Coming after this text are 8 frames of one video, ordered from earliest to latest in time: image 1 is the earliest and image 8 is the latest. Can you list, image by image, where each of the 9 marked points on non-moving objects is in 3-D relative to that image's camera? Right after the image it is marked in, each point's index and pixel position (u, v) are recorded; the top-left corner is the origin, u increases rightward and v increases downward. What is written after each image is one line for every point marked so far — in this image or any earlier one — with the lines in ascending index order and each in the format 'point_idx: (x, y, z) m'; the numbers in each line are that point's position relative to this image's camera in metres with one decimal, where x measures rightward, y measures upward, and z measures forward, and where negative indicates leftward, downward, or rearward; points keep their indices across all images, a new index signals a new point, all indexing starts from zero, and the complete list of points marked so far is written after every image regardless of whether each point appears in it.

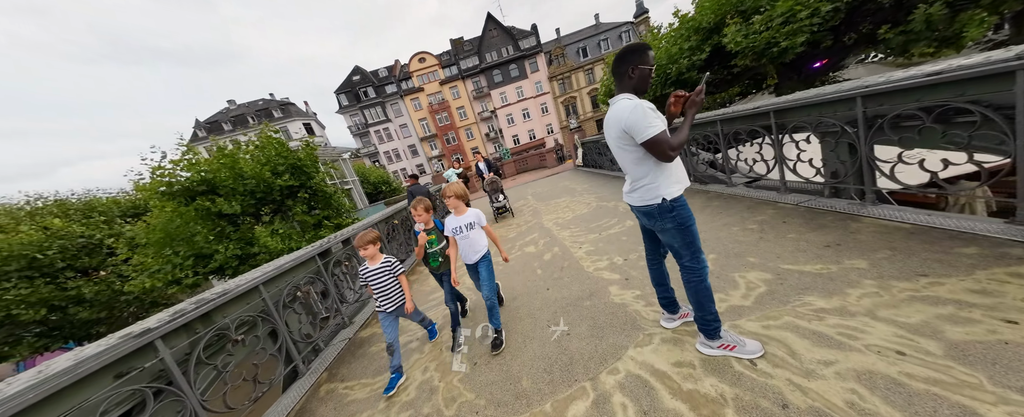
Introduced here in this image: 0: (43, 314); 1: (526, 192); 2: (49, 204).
0: (-12.5, -2.8, +7.2) m
1: (+0.4, +0.6, +9.2) m
2: (-17.3, +0.1, +10.1) m
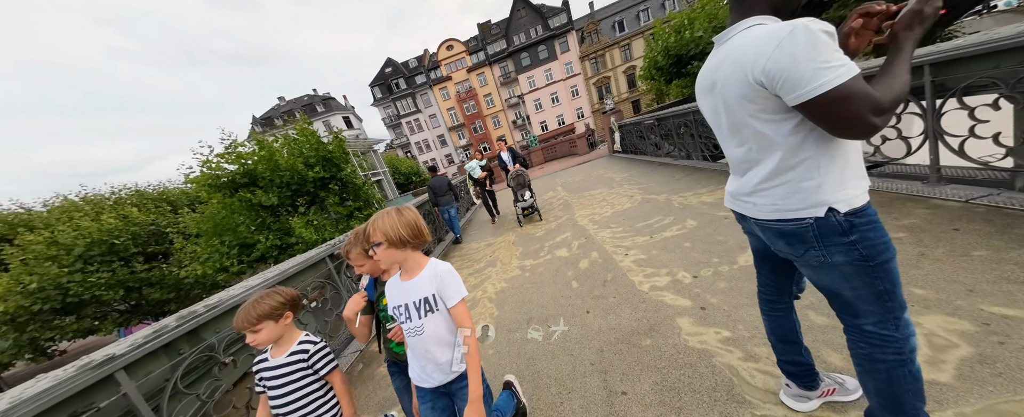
0: (-11.7, -2.6, +8.0) m
1: (+1.4, +0.9, +8.5) m
2: (-16.2, +0.5, +11.3) m
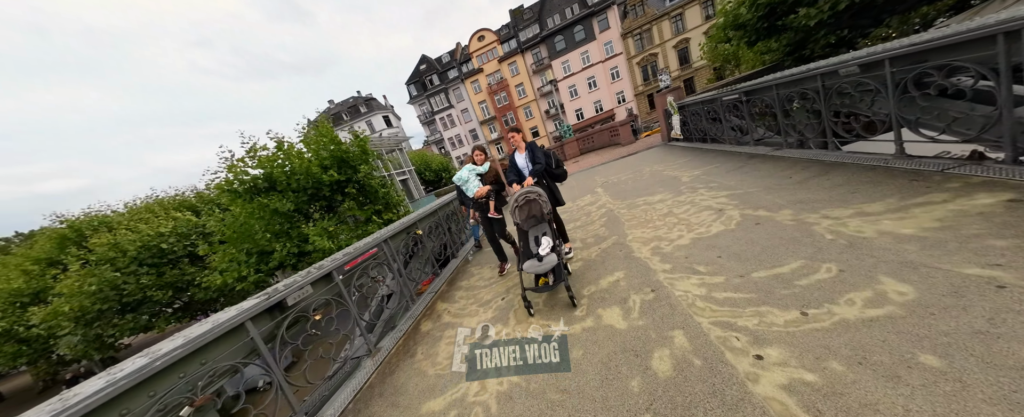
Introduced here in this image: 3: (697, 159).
0: (-10.8, -2.7, +8.3) m
1: (+2.2, +0.8, +7.0) m
2: (-14.8, +0.4, +12.1) m
3: (+3.6, +1.0, +5.3) m
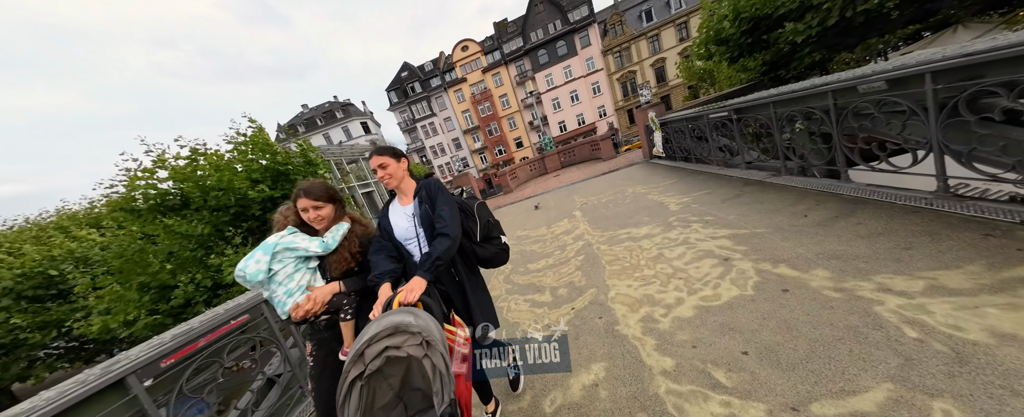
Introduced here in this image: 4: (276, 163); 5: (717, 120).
0: (-11.6, -3.2, +6.8) m
1: (+1.5, +0.3, +6.4) m
2: (-15.8, -0.1, +10.4) m
3: (+3.0, +0.5, +4.7) m
4: (-5.1, +1.0, +5.8) m
5: (+3.5, +1.5, +4.7) m
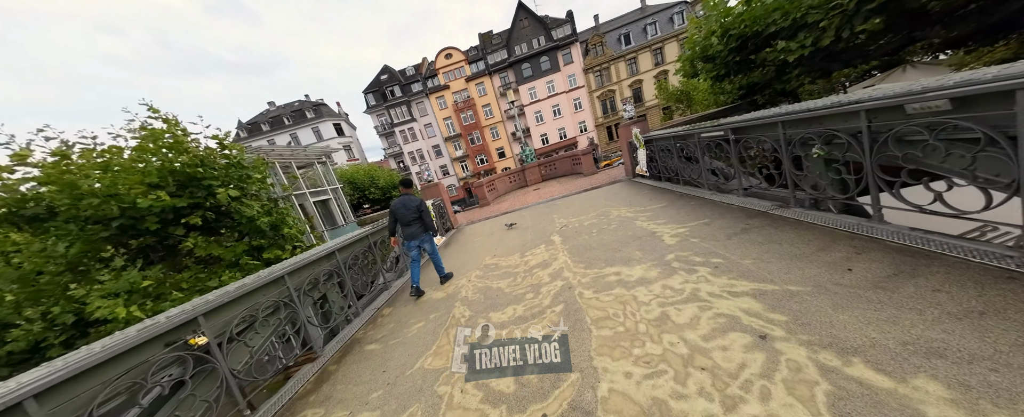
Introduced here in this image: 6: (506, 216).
0: (-12.3, -3.2, +5.0) m
1: (+0.9, -0.2, +5.7) m
2: (-16.7, -0.1, +8.4) m
3: (+2.5, 0.0, +4.2) m
4: (-5.6, +0.7, +4.7) m
5: (+3.1, +1.1, +4.2) m
6: (-0.2, -0.2, +7.2) m
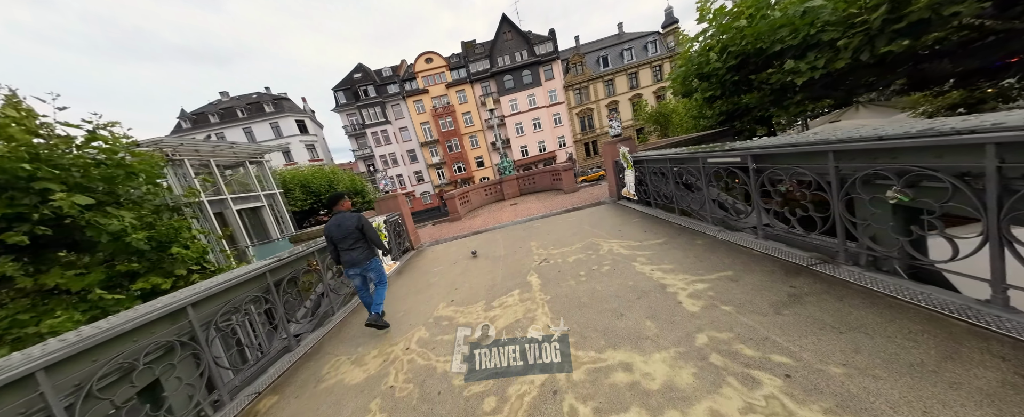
0: (-12.8, -3.1, +2.8) m
1: (+0.3, -0.7, +4.8) m
2: (-17.4, +0.1, +6.0) m
3: (+2.1, -0.5, +3.4) m
4: (-6.0, +0.6, +3.2) m
5: (+2.7, +0.6, +3.5) m
6: (-0.9, -0.7, +6.1) m
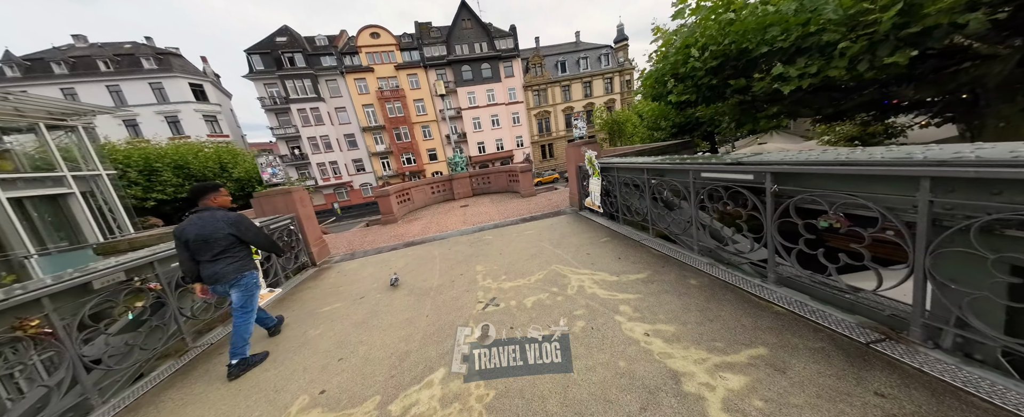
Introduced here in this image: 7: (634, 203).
0: (-13.2, -2.6, -0.6) m
1: (-0.5, -0.8, +3.6) m
2: (-18.1, +0.7, +1.6) m
3: (+1.5, -0.7, +2.5) m
4: (-6.5, +0.7, +0.9) m
5: (+2.1, +0.3, +2.7) m
6: (-1.9, -0.8, +4.7) m
7: (+1.9, +0.1, +4.2) m
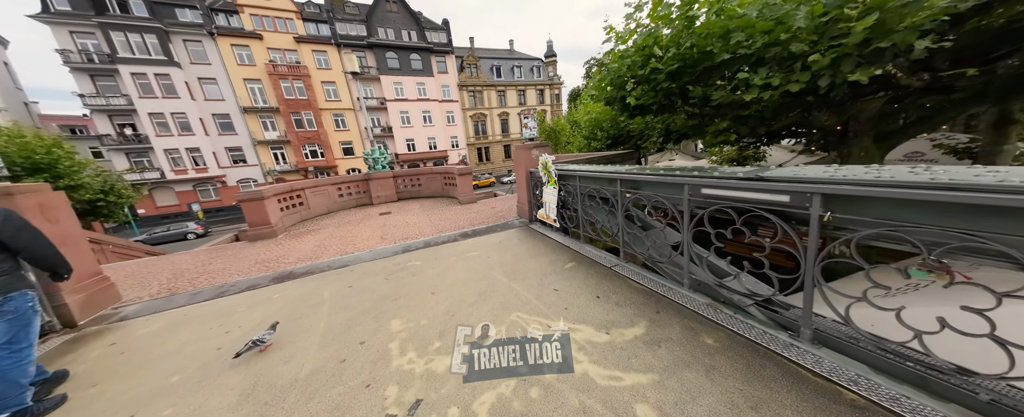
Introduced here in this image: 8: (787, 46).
0: (-12.4, -2.6, -5.0) m
1: (-1.1, -1.0, +2.2) m
2: (-17.6, +0.8, -4.0) m
3: (+1.1, -1.0, +1.7) m
4: (-6.2, +0.6, -1.8) m
5: (+1.7, 0.0, +2.1) m
6: (-2.7, -1.0, +3.0) m
7: (+1.1, -0.1, +3.5) m
8: (+3.2, +1.9, +3.2) m
